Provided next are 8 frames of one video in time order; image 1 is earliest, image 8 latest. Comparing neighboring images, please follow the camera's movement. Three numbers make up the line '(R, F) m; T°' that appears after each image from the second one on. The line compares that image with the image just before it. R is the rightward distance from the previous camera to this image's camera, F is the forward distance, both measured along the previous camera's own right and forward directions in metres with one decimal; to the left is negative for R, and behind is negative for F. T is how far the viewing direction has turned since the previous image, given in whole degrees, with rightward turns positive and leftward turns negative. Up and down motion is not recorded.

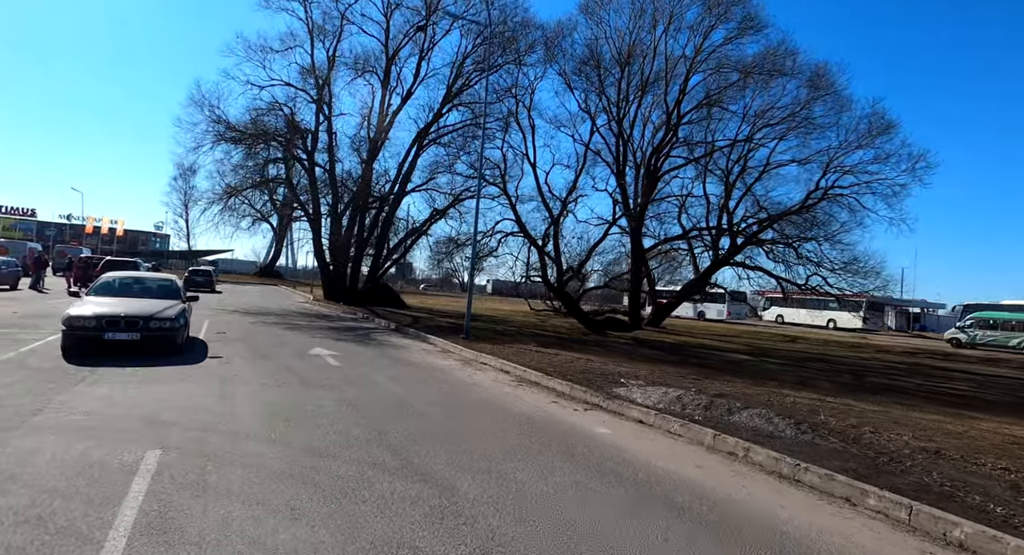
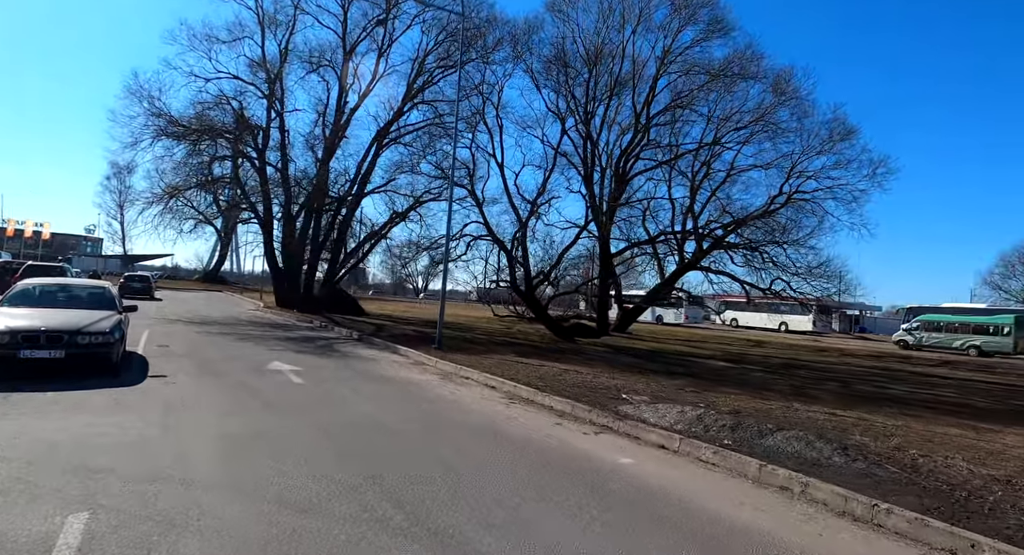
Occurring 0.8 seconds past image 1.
(-0.7, +1.2) m; +4°
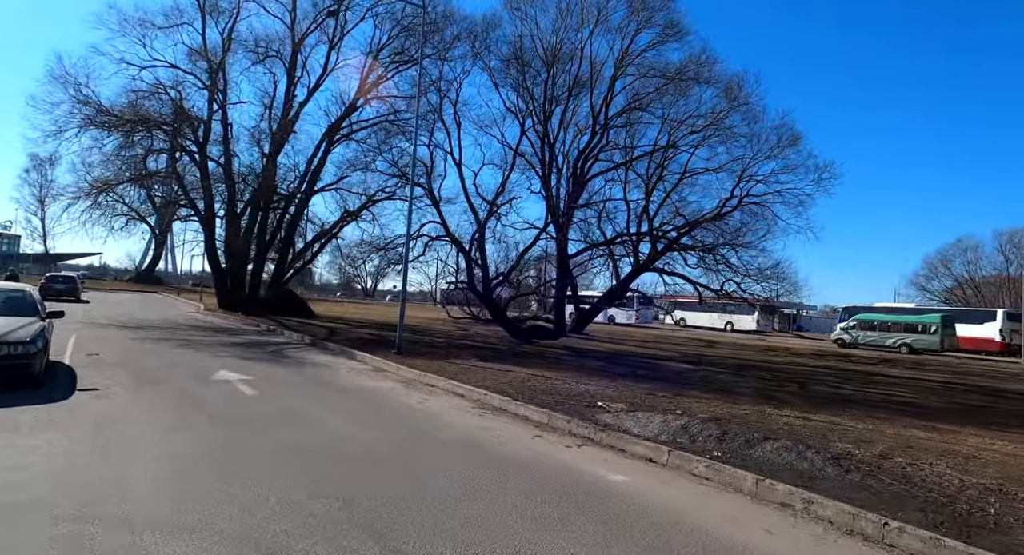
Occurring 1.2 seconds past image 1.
(-0.4, +0.5) m; +5°
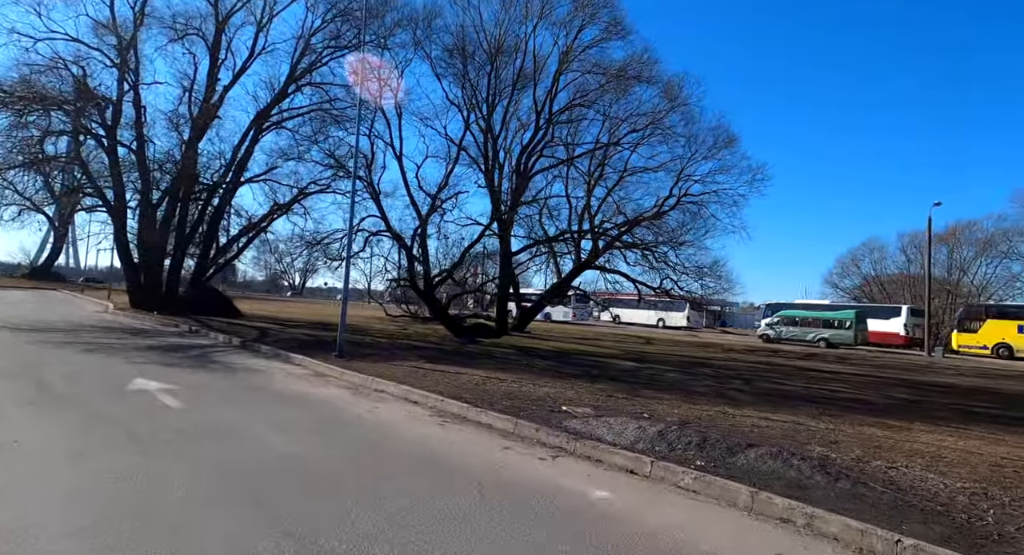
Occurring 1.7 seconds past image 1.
(-0.5, +0.7) m; +6°
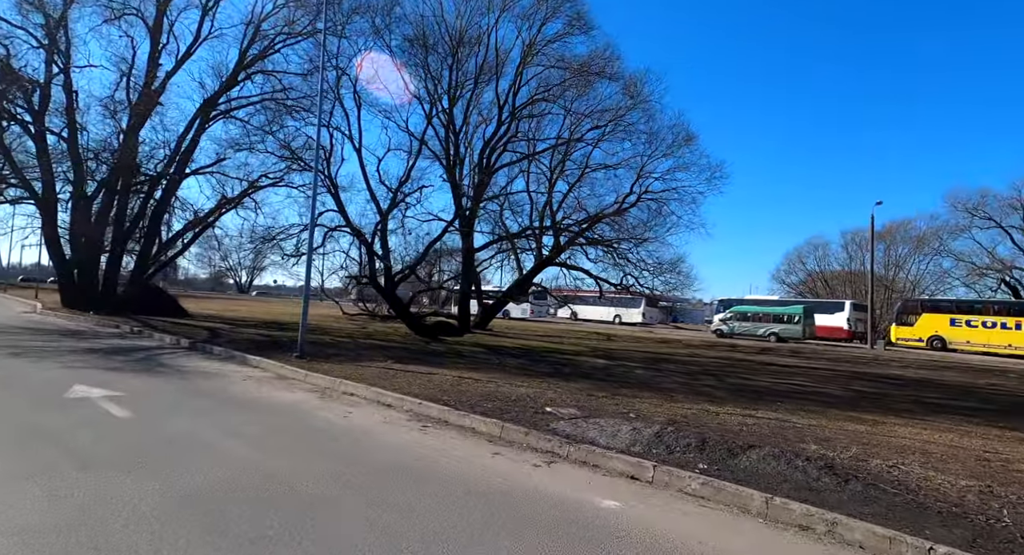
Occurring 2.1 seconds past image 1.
(-0.5, +0.5) m; +4°
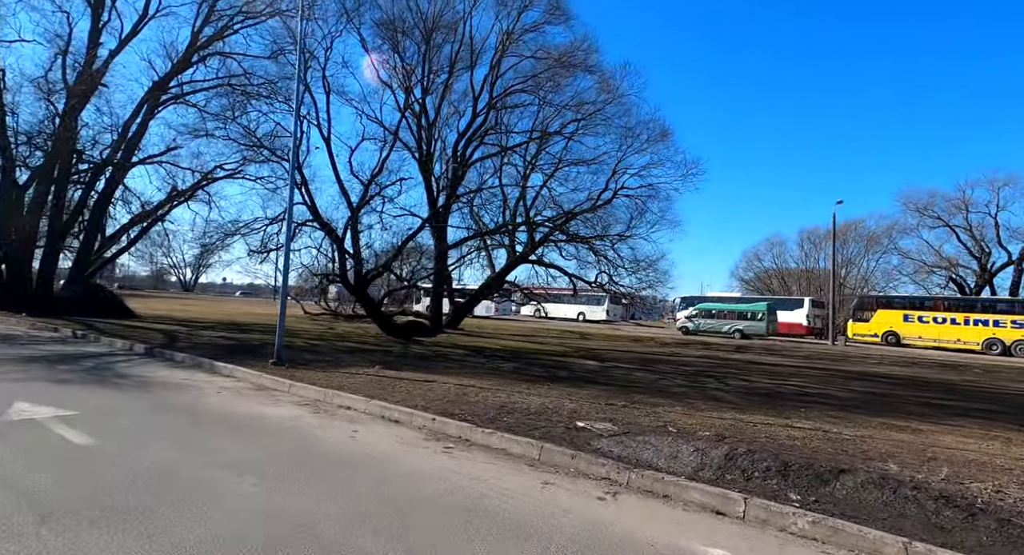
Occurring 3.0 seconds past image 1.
(-1.0, +1.1) m; +4°
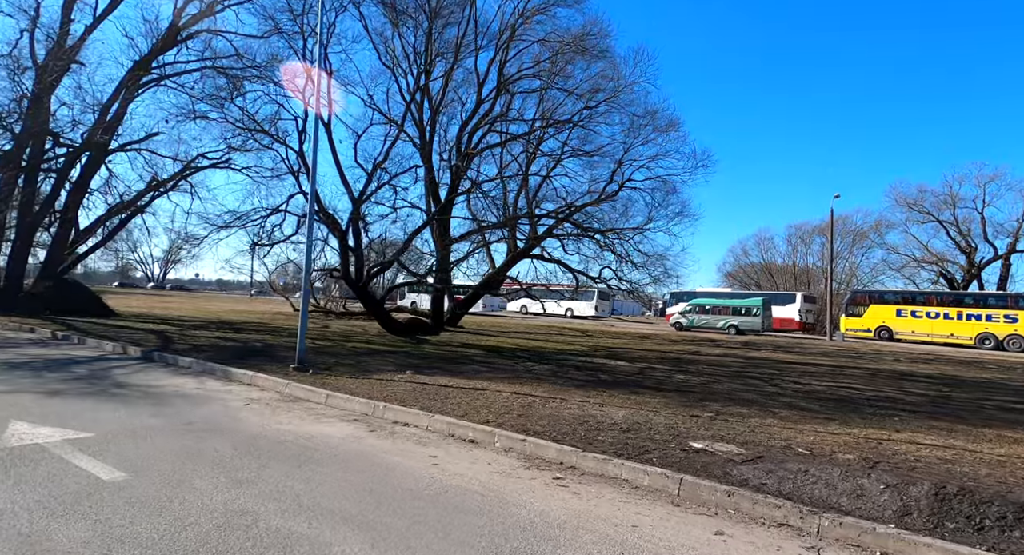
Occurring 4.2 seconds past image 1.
(-1.6, +1.4) m; +2°
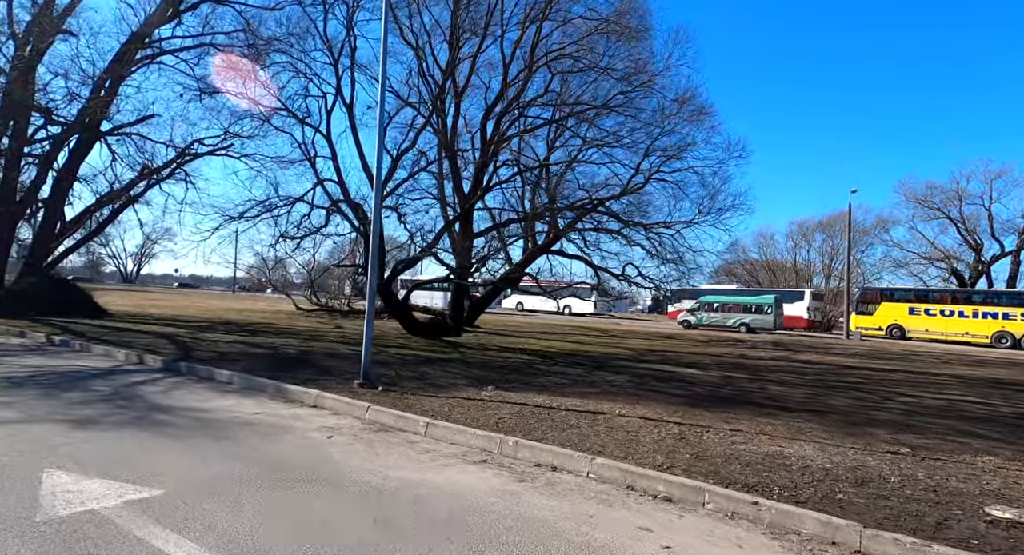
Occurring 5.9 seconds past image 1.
(-2.3, +2.1) m; +2°
